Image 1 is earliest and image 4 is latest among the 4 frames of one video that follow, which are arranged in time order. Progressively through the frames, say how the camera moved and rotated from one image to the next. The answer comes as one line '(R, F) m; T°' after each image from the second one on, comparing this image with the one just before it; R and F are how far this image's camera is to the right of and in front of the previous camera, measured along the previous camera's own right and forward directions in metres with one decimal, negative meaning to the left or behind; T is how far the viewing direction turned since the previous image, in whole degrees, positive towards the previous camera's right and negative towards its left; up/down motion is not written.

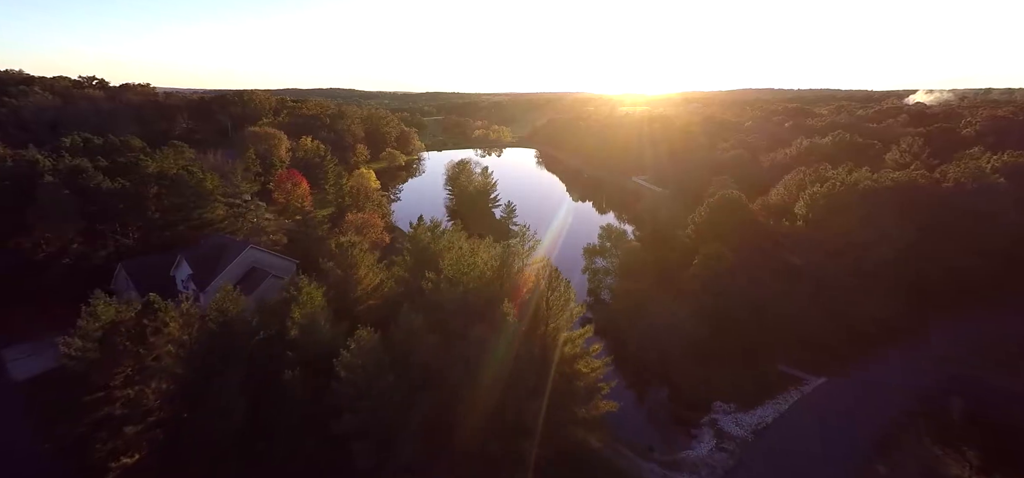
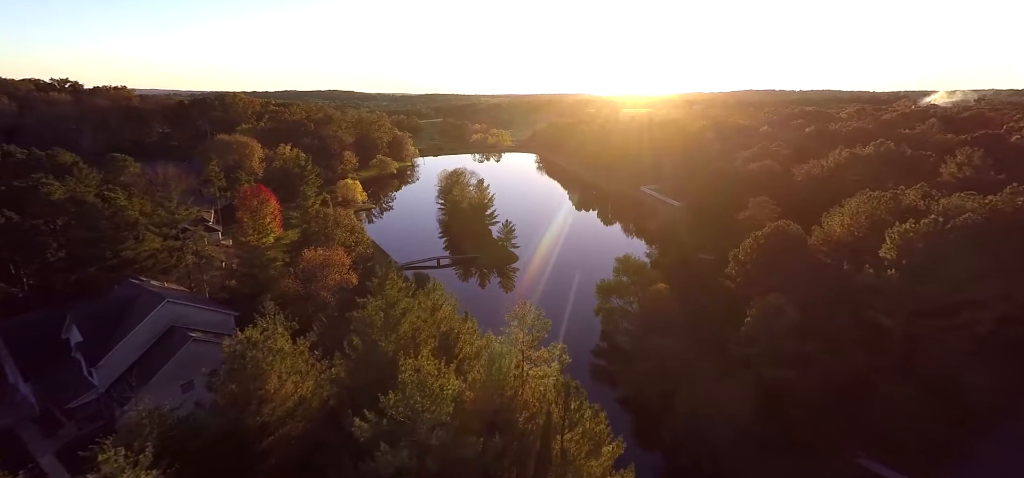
(+0.1, +7.7) m; 0°
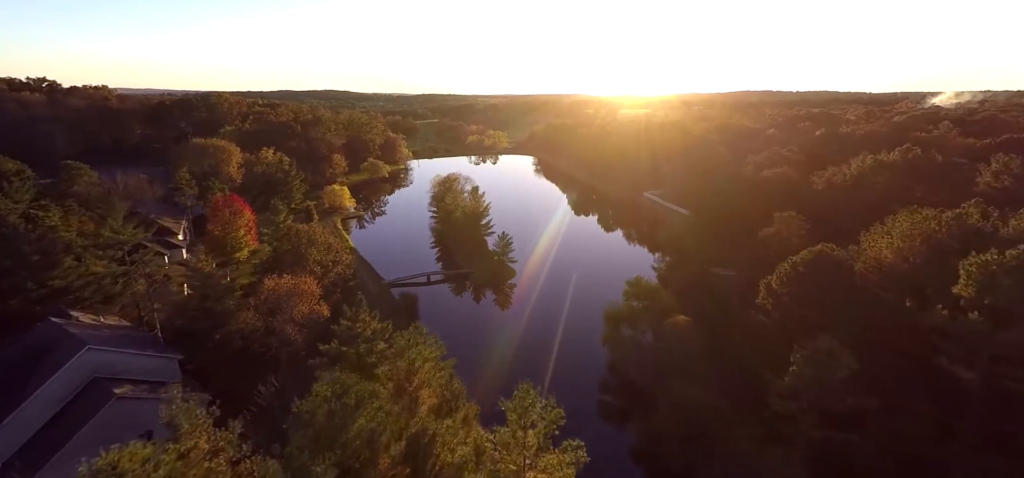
(0.0, +4.4) m; 0°
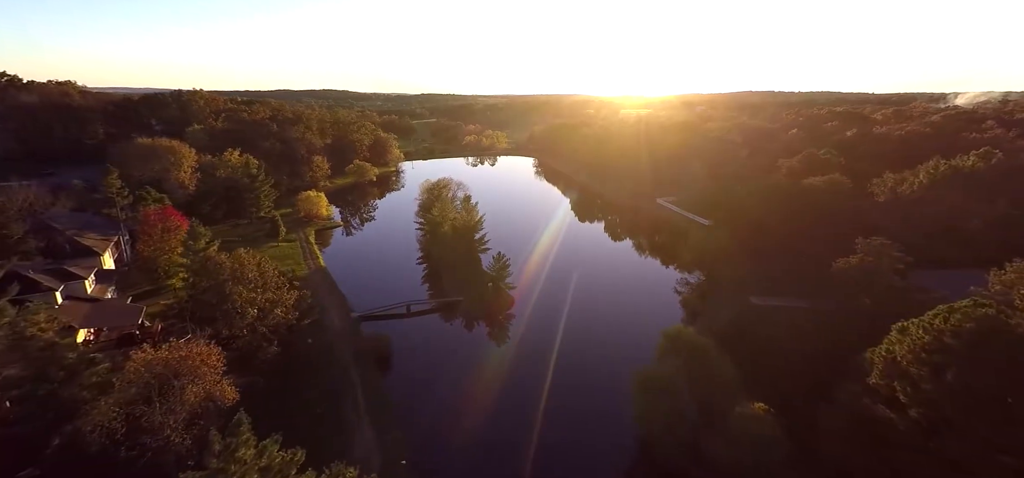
(+0.1, +8.9) m; 0°
